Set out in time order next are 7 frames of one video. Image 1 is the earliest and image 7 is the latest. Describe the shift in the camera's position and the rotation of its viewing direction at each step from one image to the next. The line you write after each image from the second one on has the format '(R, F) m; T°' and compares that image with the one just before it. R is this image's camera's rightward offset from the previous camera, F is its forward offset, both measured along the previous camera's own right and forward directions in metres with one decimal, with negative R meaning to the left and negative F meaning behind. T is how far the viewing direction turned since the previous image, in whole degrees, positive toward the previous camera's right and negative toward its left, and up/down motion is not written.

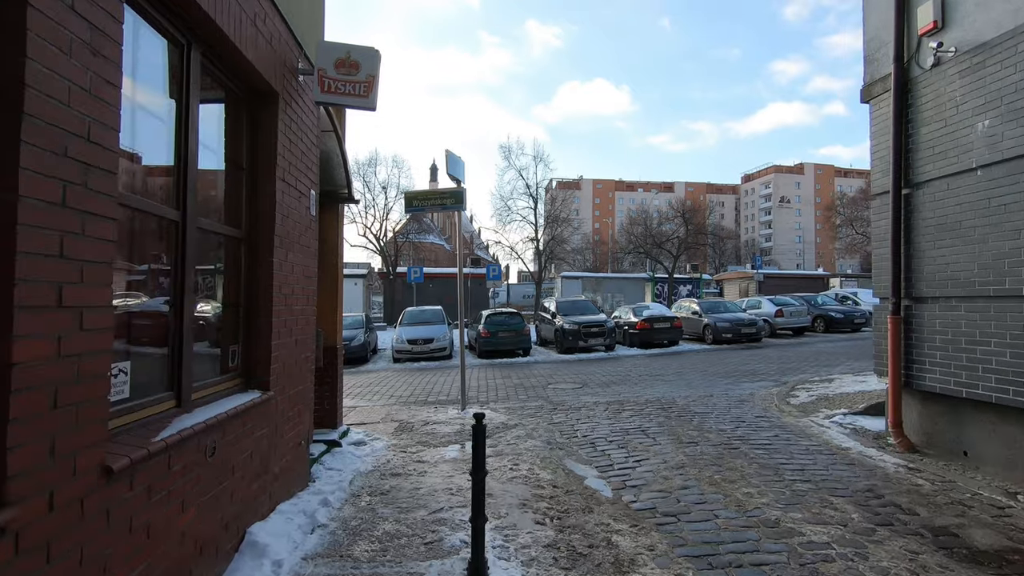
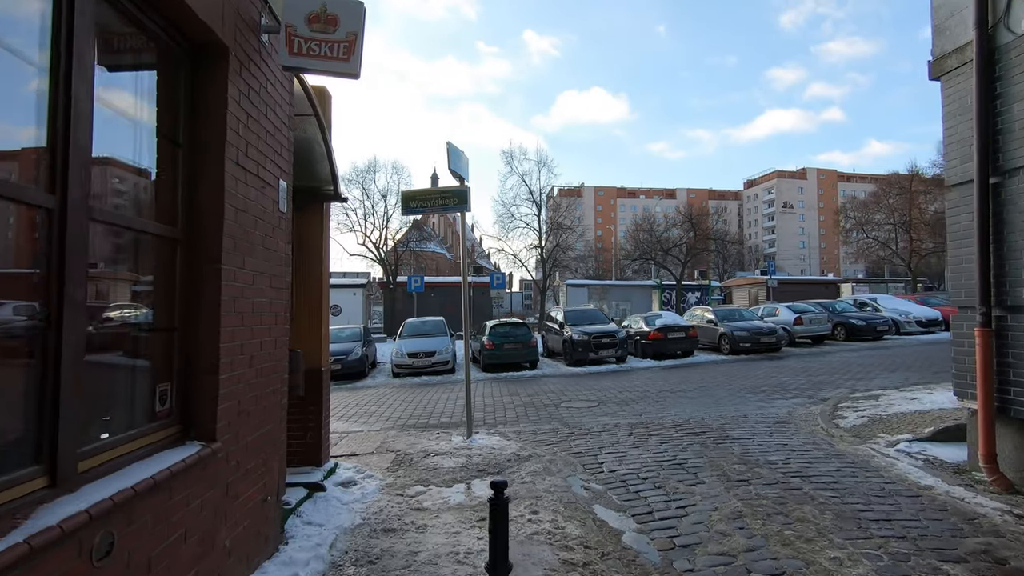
(-0.1, +0.9) m; 0°
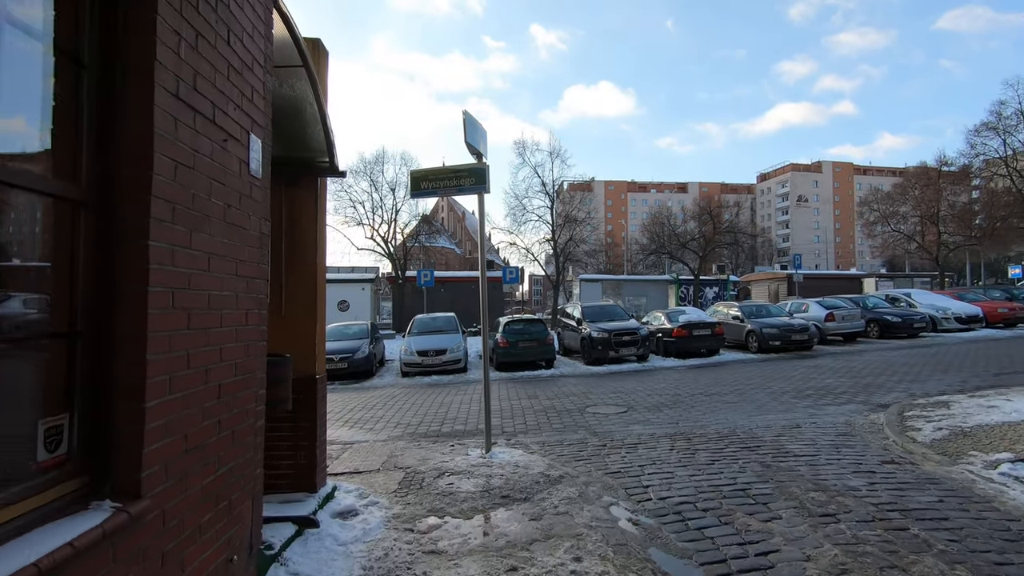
(-0.2, +0.9) m; -1°
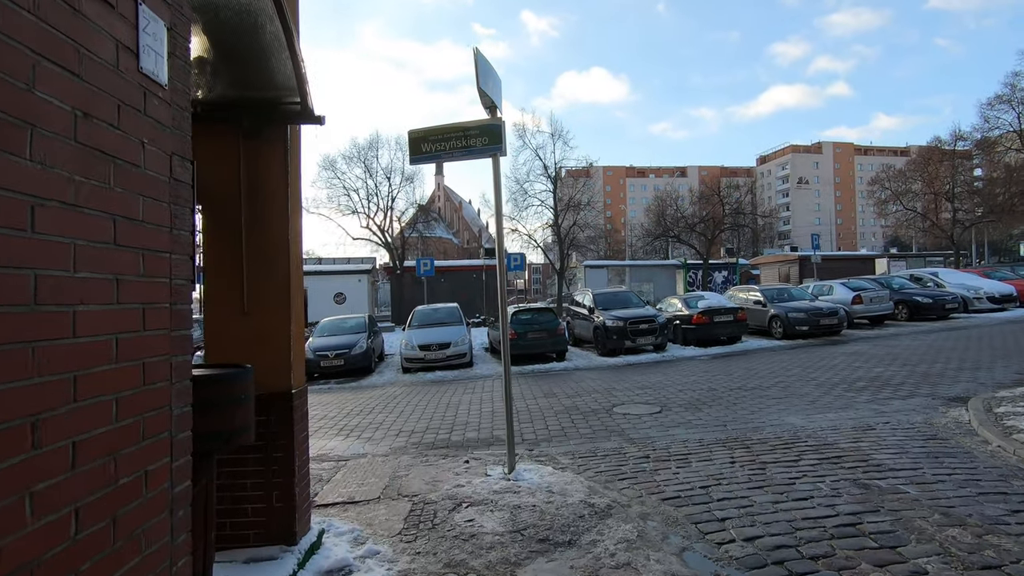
(-0.2, +1.1) m; 0°
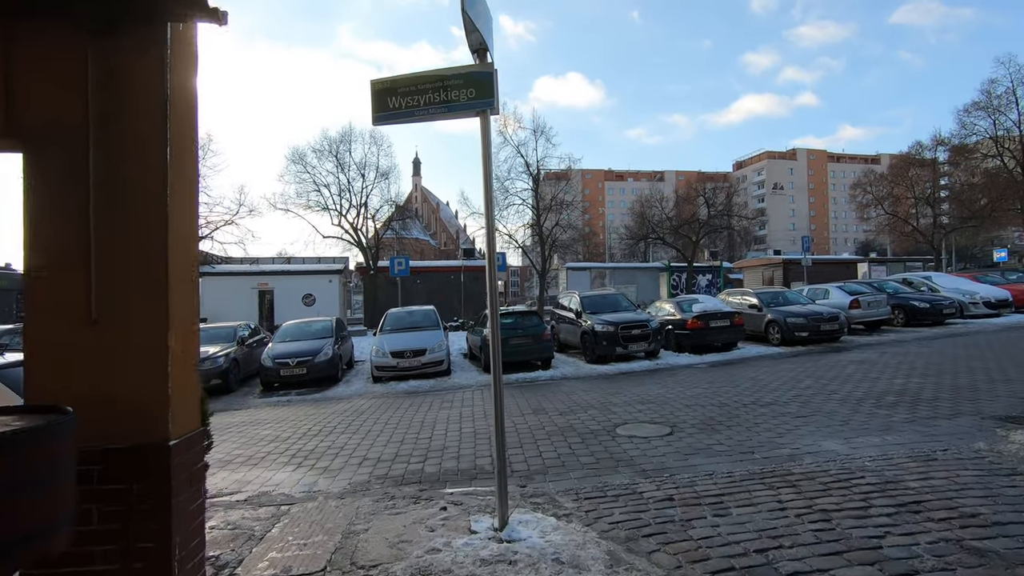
(-0.1, +1.1) m; +2°
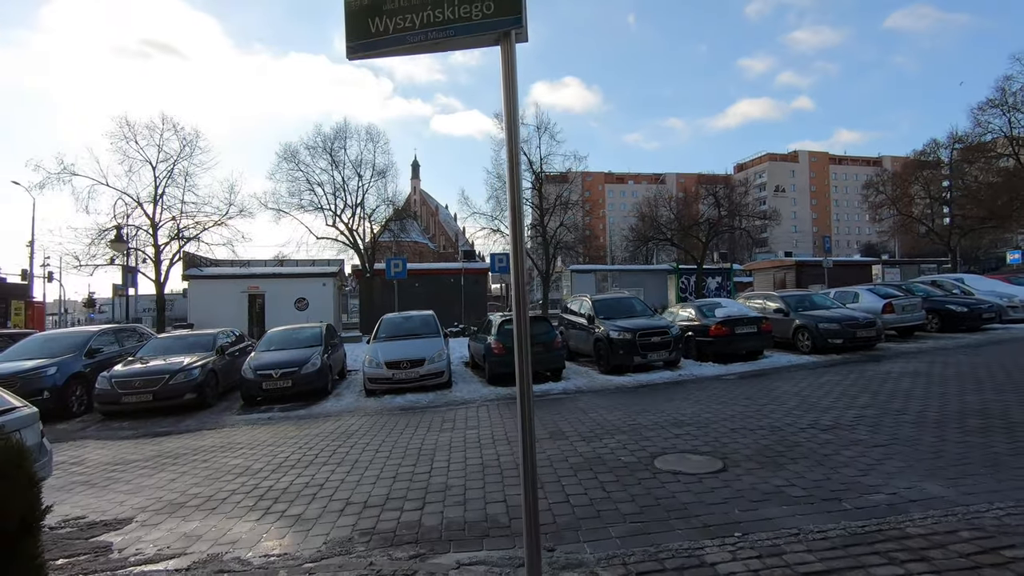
(-0.2, +1.2) m; 0°
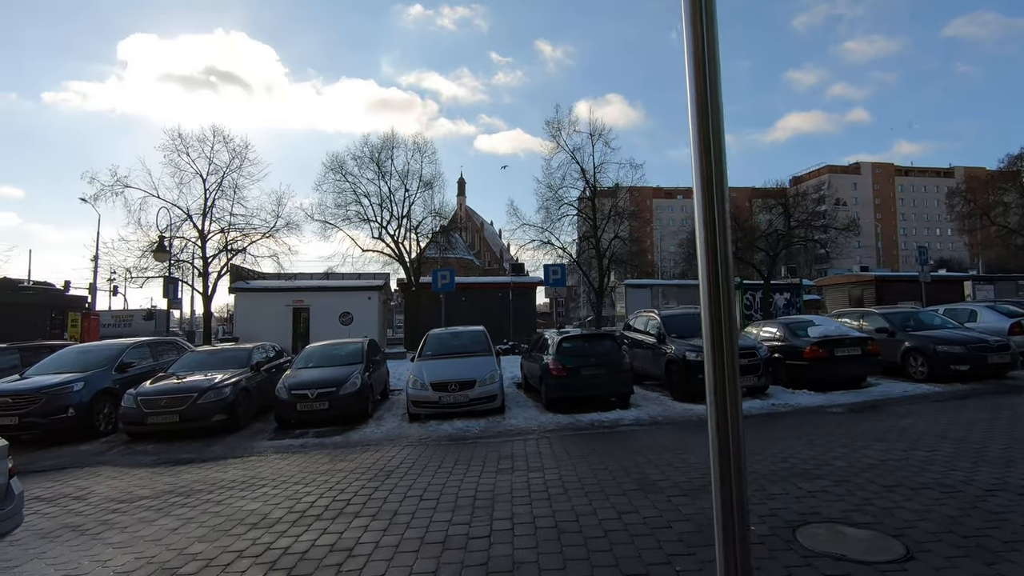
(-0.3, +1.3) m; -5°
